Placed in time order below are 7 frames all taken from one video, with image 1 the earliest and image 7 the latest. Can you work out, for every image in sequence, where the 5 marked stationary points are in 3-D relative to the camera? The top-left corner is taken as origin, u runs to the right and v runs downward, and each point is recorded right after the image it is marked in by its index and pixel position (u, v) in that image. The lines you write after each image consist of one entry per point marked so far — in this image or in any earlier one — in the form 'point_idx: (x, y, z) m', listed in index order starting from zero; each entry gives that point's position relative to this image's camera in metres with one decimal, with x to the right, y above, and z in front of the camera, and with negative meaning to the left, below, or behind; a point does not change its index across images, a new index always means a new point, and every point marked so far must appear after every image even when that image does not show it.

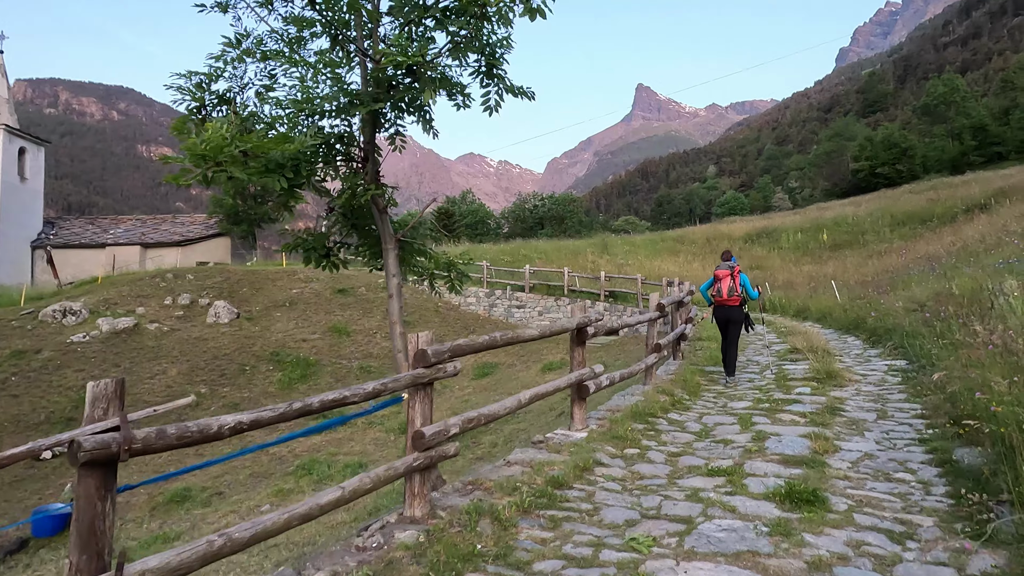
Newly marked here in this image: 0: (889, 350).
0: (+4.4, -0.7, +7.6) m
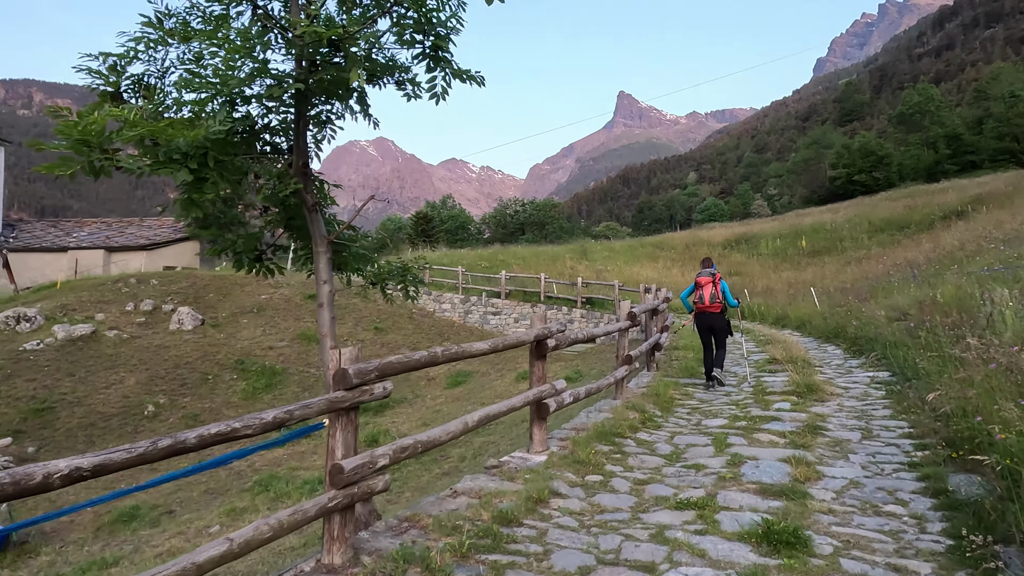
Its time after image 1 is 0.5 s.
0: (+4.0, -0.8, +7.3) m
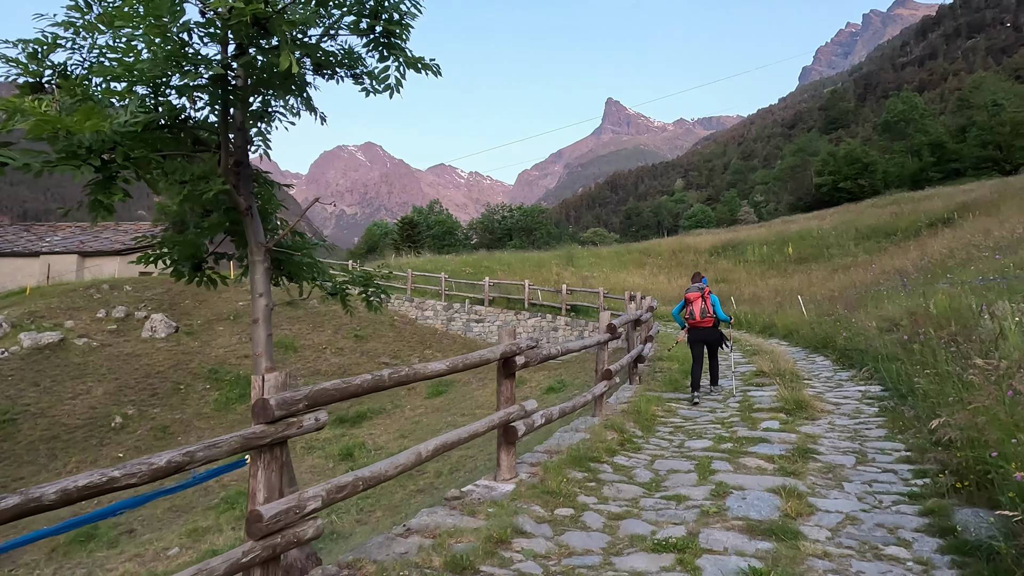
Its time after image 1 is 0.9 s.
0: (+3.7, -0.9, +7.0) m
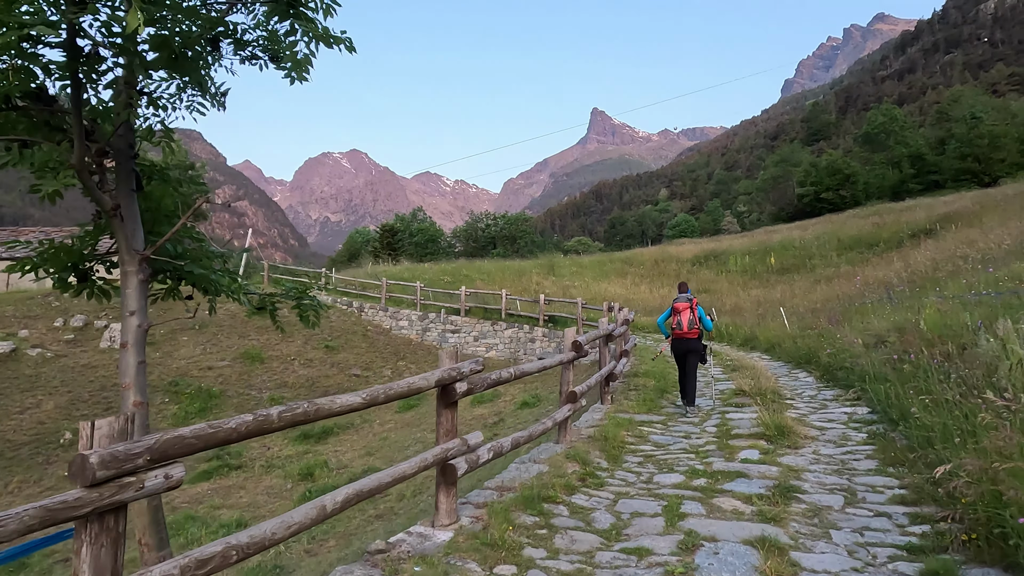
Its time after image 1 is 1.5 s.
0: (+3.3, -1.1, +6.6) m
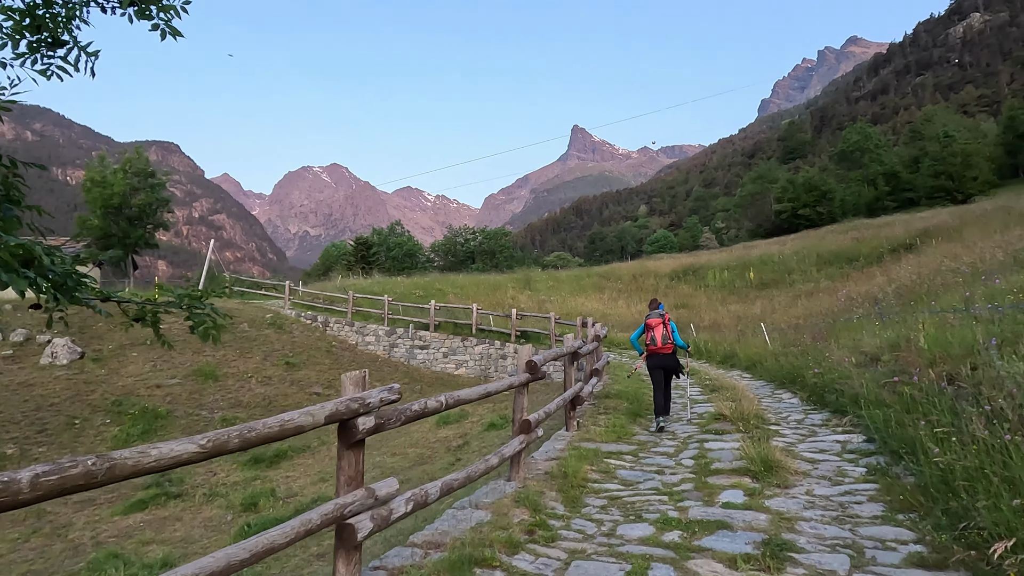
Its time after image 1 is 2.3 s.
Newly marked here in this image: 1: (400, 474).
0: (+2.9, -1.2, +5.9) m
1: (-1.8, -2.9, +10.4) m
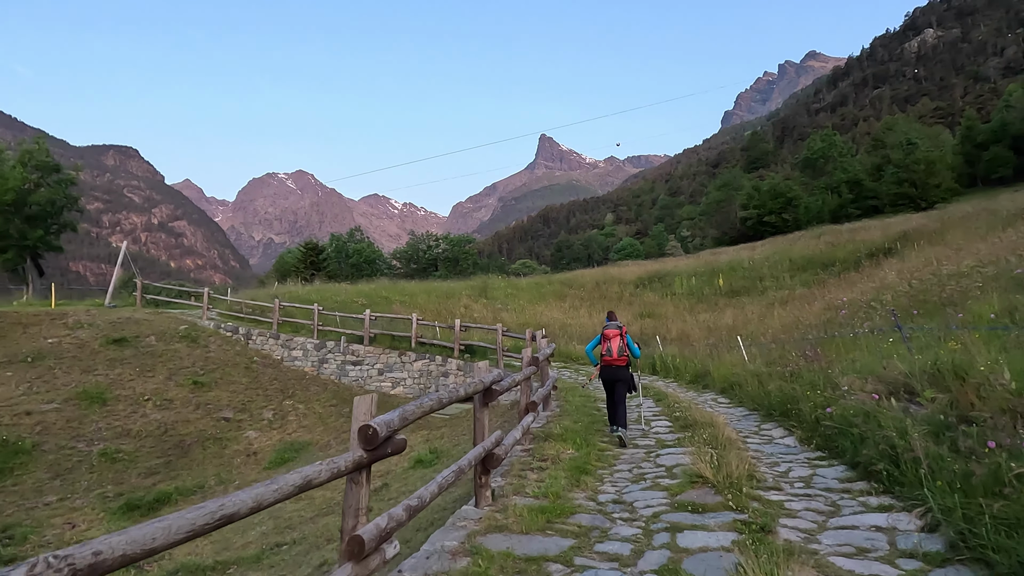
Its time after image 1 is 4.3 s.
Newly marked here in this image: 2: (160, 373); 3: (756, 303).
0: (+2.2, -1.2, +4.0) m
1: (-2.7, -3.0, +8.3) m
2: (-8.0, -1.9, +15.0) m
3: (+6.6, -0.4, +17.8) m
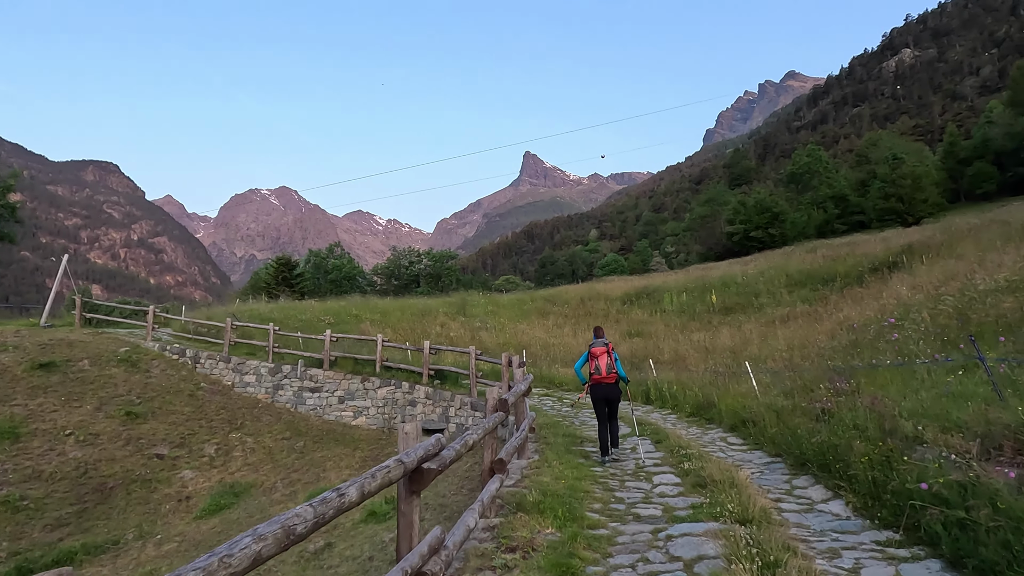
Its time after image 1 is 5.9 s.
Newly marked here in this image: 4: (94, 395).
0: (+1.9, -1.3, +2.5) m
1: (-3.0, -3.2, +6.6) m
2: (-8.5, -2.3, +13.3) m
3: (+6.0, -0.8, +16.4) m
4: (-8.5, -2.2, +13.6) m
